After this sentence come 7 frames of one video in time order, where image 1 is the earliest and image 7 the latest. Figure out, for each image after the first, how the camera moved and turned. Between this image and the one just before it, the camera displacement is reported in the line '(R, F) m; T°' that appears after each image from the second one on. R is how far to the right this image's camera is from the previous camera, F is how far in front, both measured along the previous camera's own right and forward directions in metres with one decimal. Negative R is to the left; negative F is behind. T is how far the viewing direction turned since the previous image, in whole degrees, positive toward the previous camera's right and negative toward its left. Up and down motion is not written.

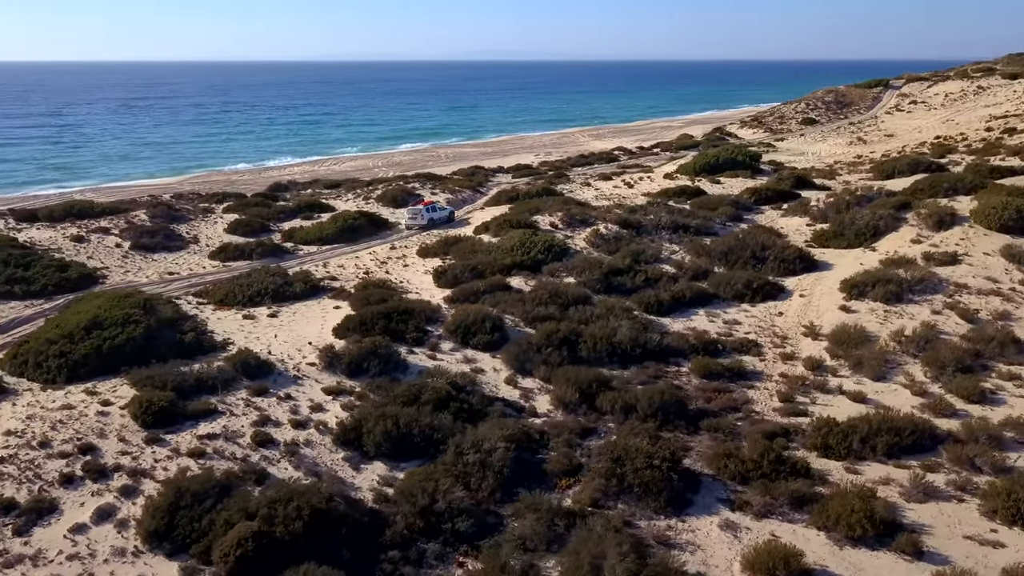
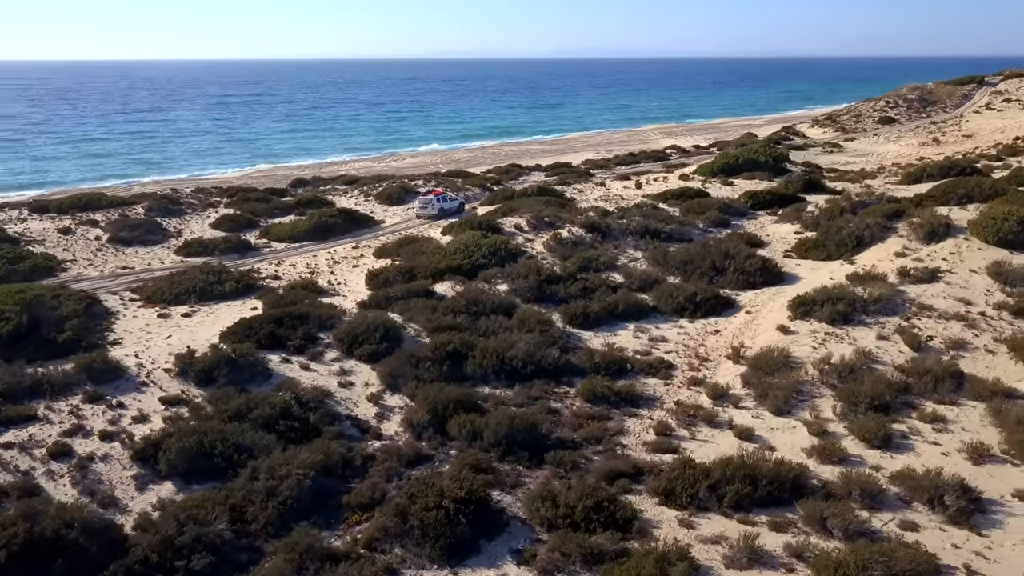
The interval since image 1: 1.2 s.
(+4.0, +1.5) m; -6°
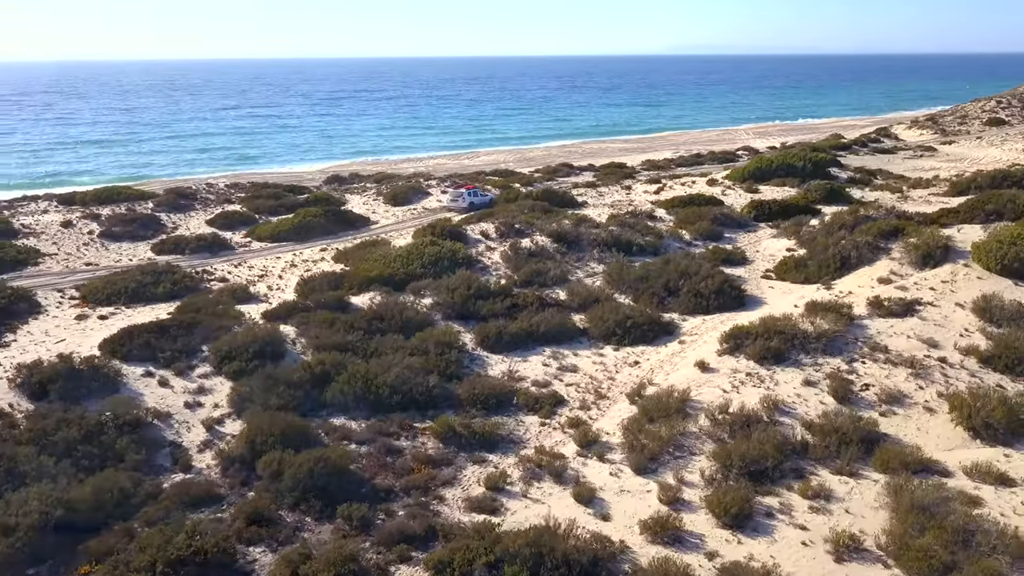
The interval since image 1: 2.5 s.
(+4.0, +2.0) m; -8°
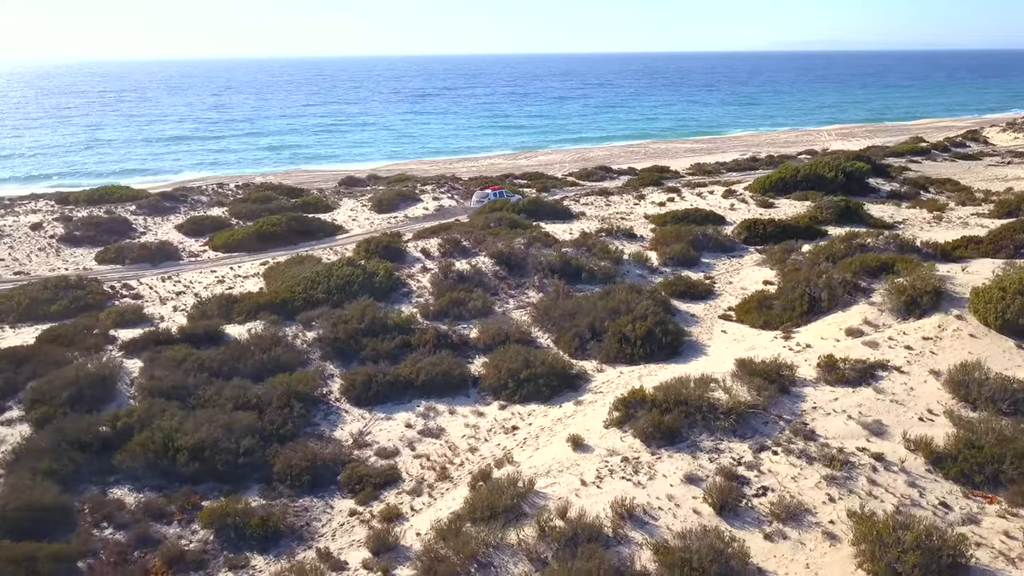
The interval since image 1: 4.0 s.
(+3.6, +3.0) m; -6°
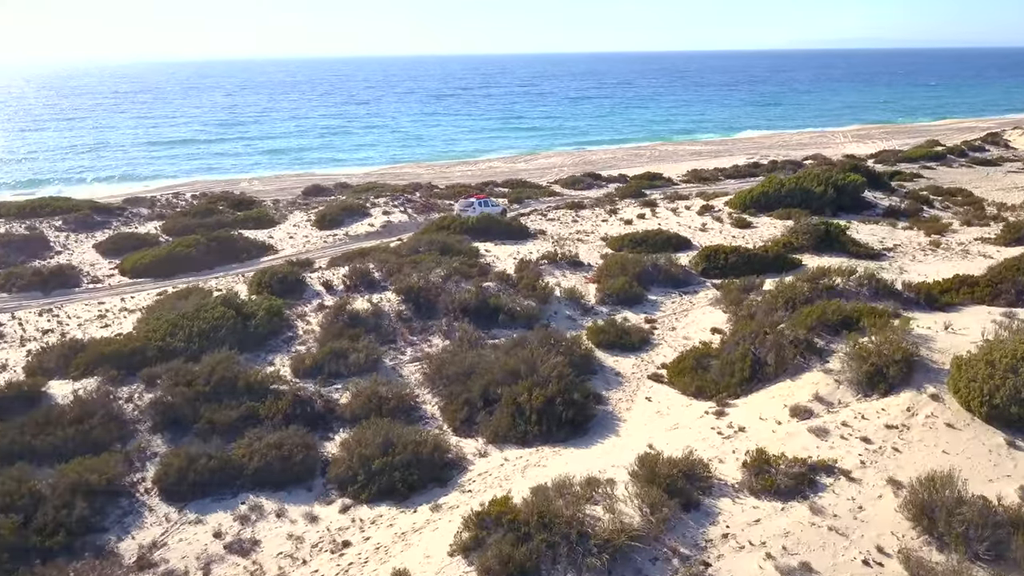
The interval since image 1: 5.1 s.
(+2.2, +2.9) m; -1°
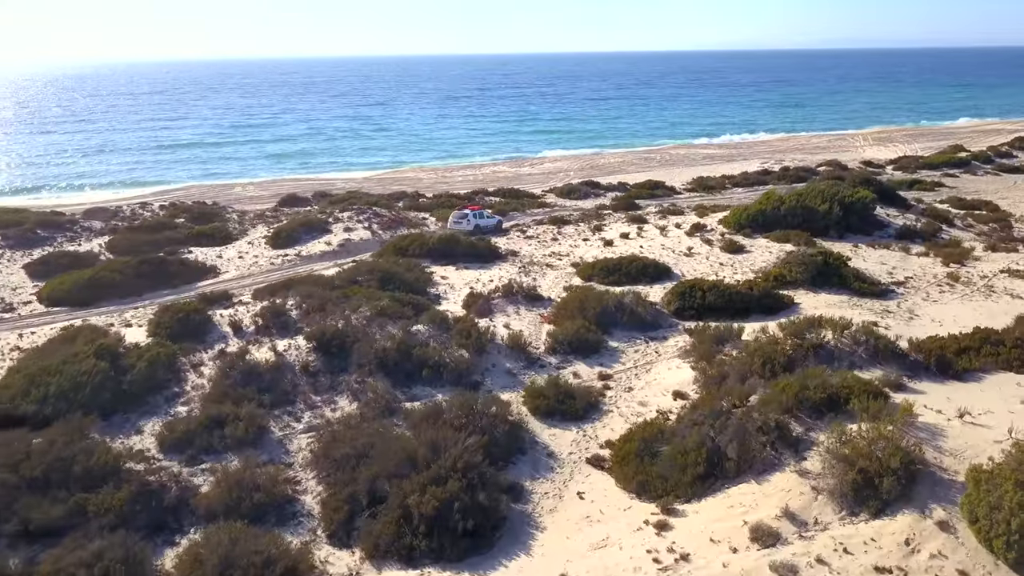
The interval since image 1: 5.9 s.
(+1.5, +2.6) m; -1°
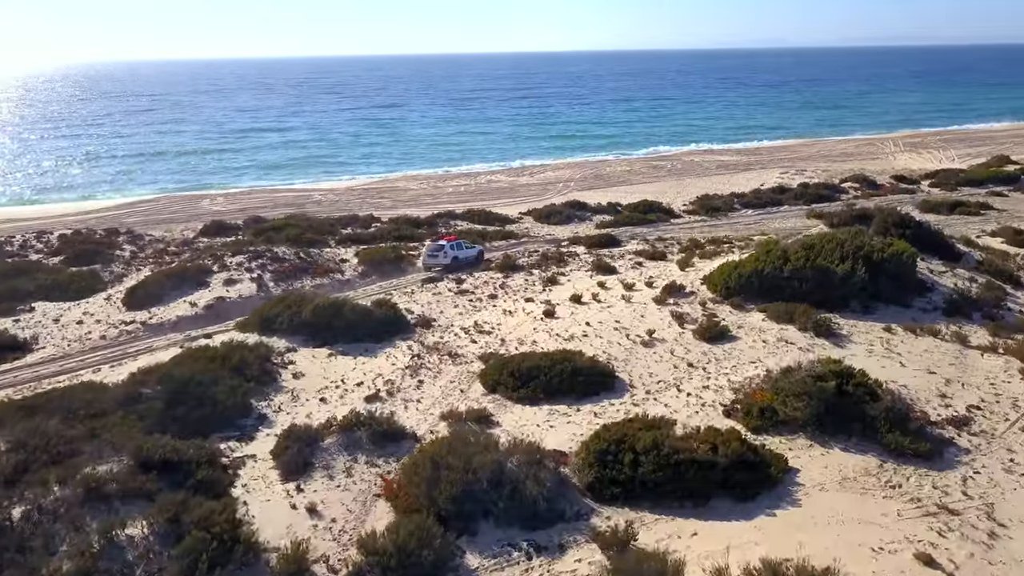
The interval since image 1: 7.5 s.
(+2.4, +5.9) m; -2°
